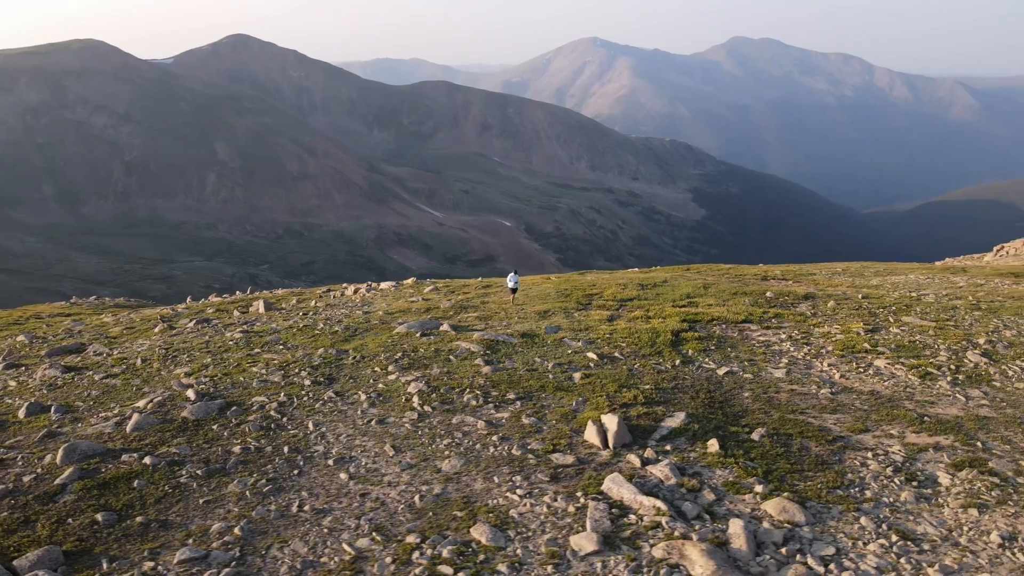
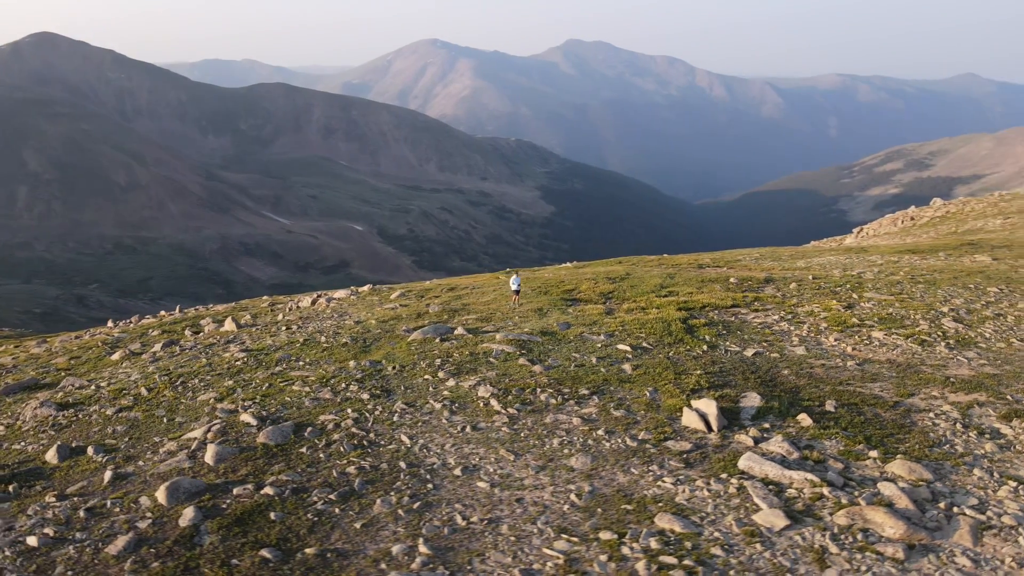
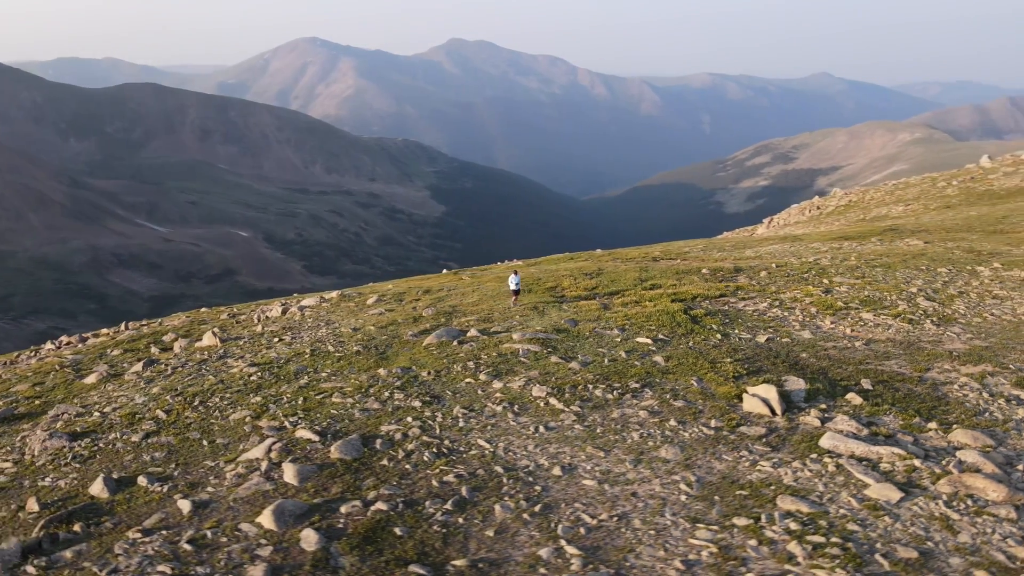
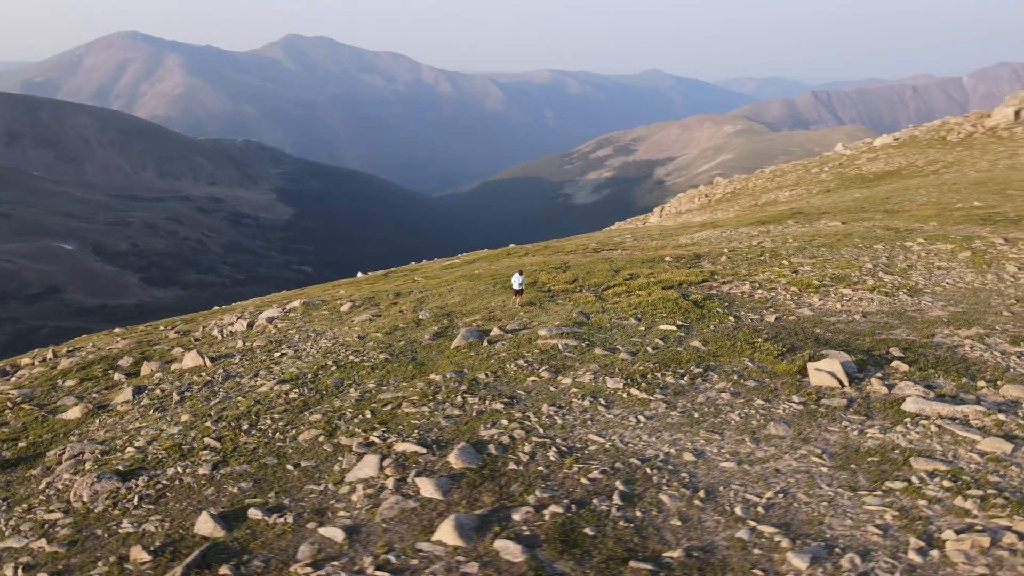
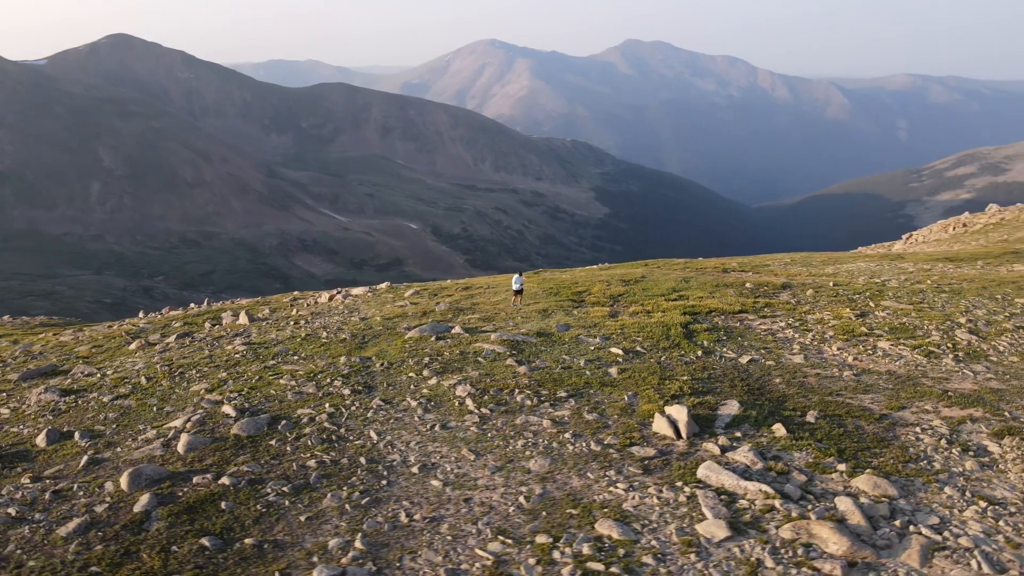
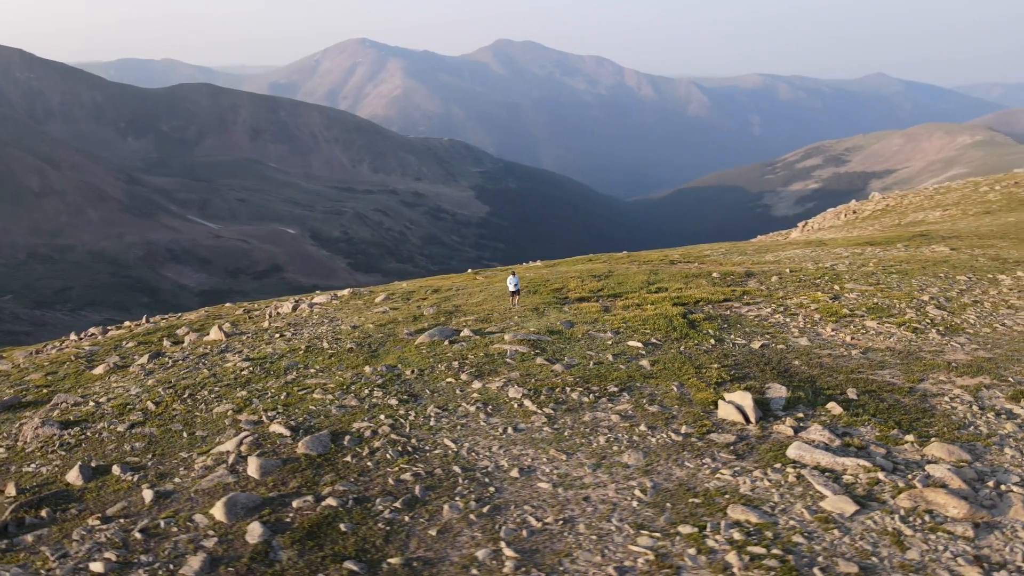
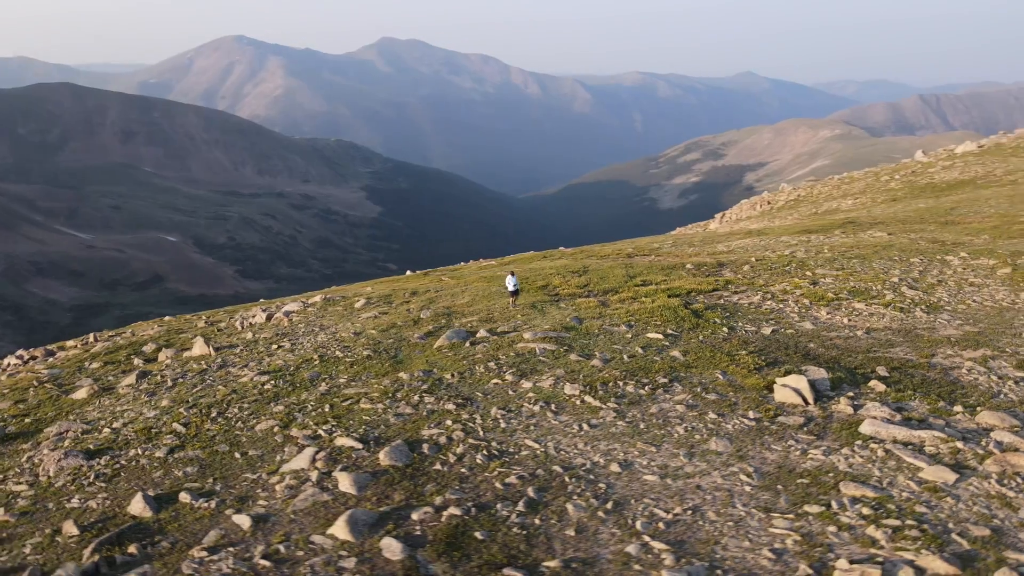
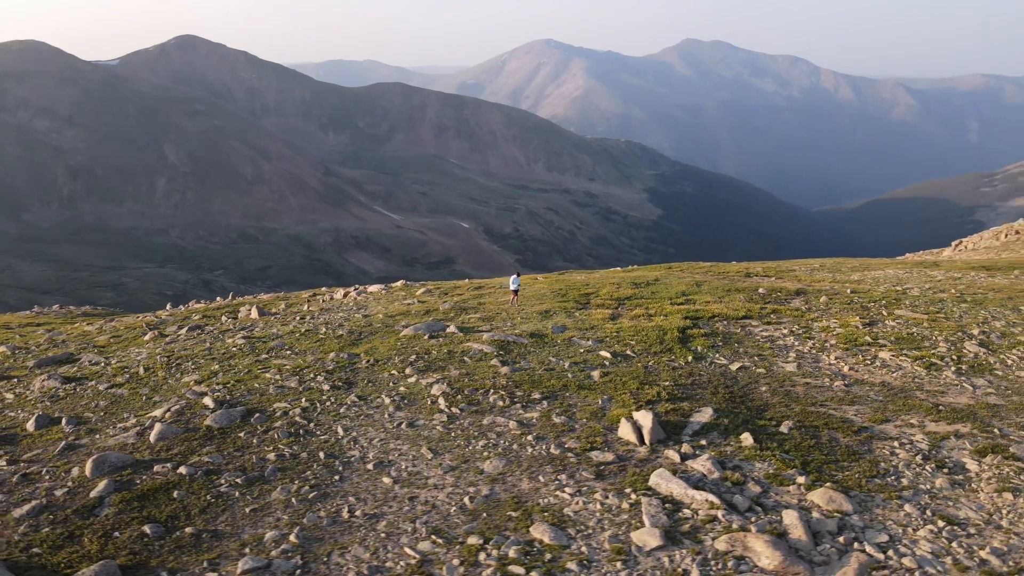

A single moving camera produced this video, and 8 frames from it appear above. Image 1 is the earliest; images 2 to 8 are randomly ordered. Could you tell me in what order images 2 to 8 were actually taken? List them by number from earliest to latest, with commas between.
8, 5, 2, 6, 3, 7, 4
